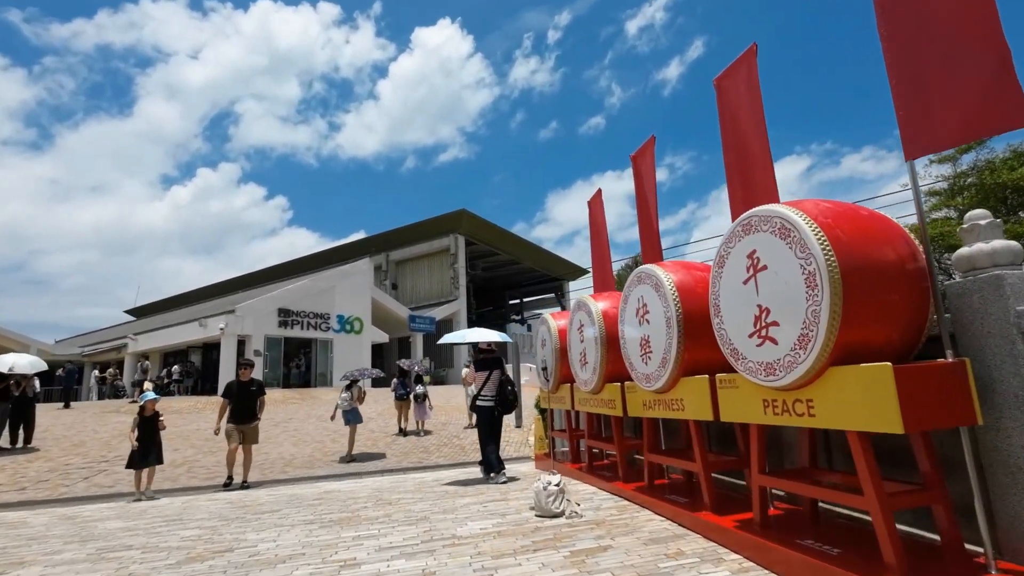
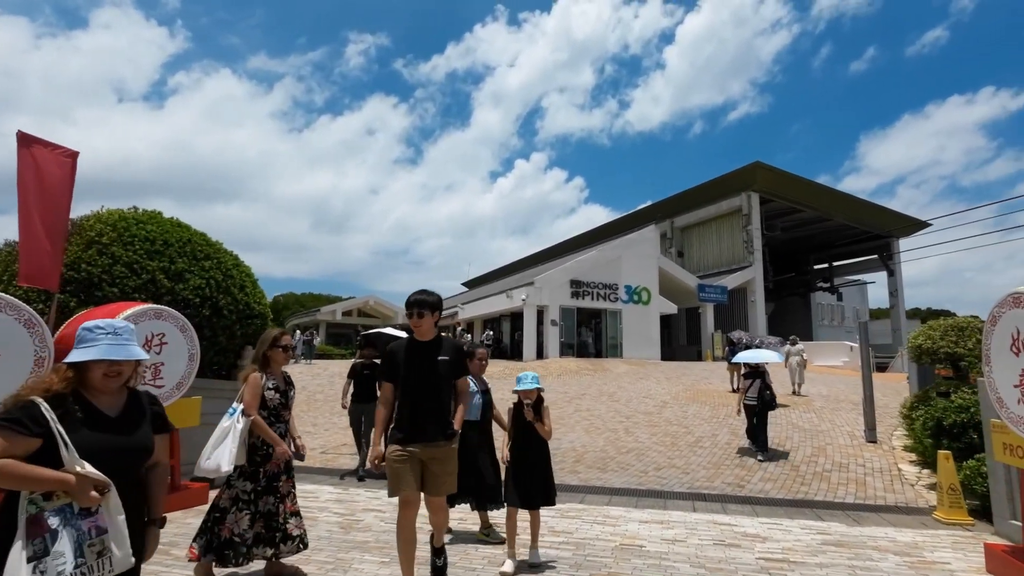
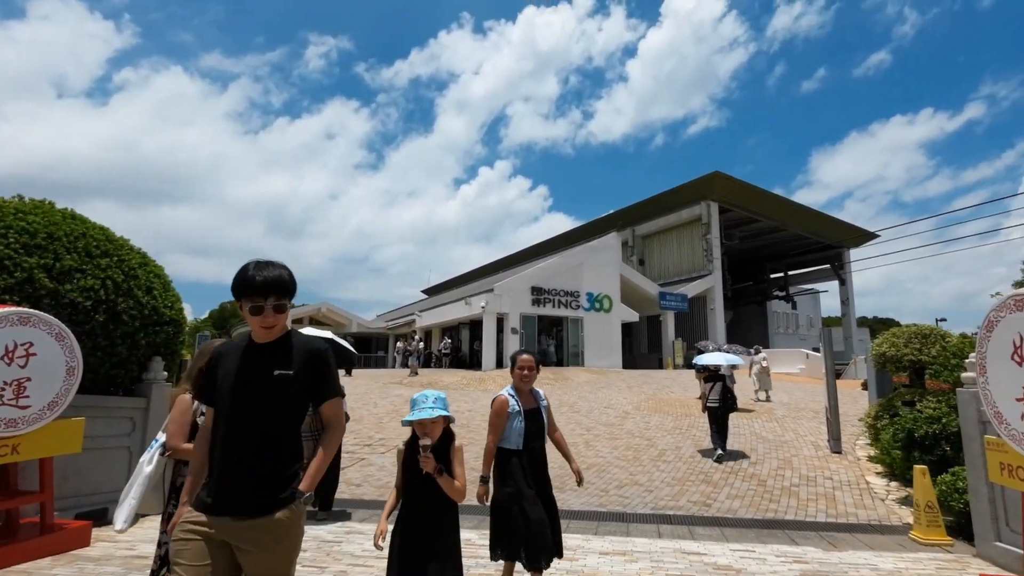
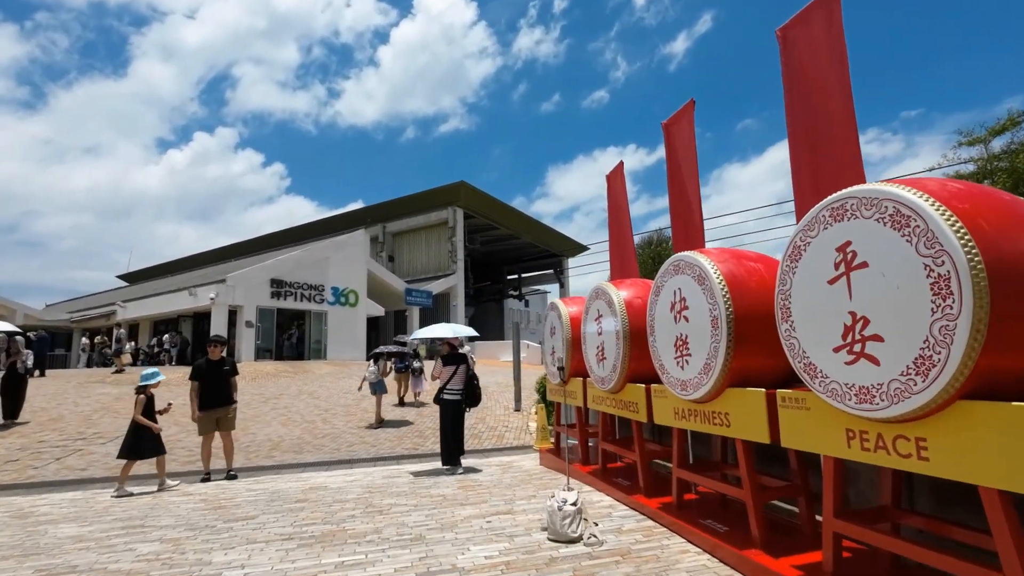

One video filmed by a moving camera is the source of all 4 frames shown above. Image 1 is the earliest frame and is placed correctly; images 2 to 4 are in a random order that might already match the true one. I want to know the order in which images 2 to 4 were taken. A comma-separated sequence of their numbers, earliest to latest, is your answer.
4, 2, 3
